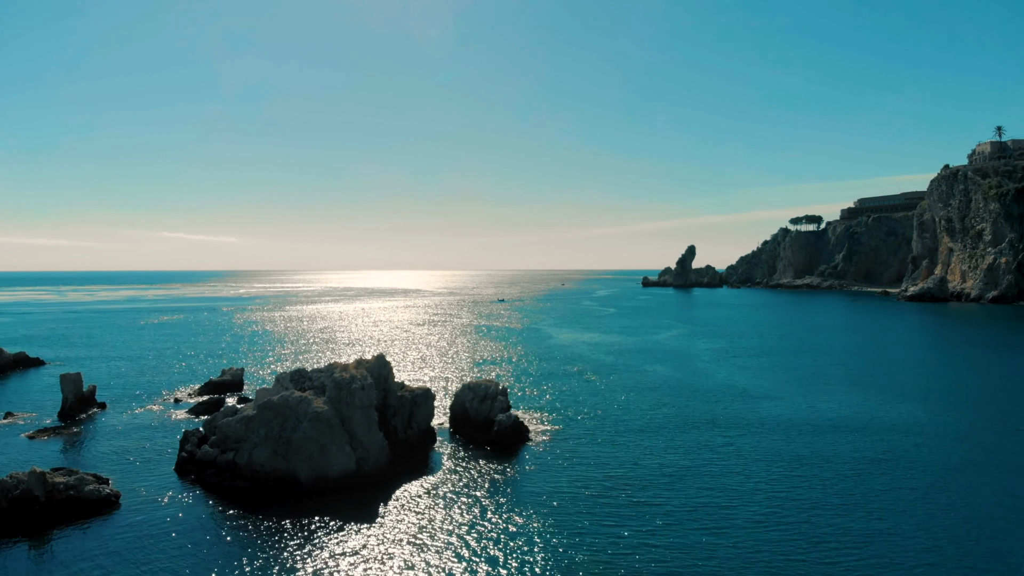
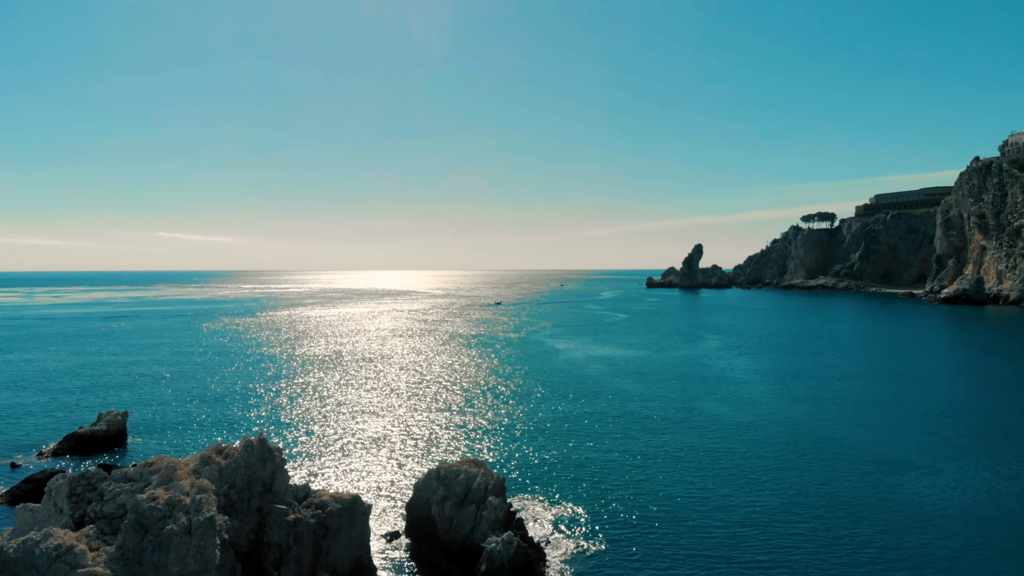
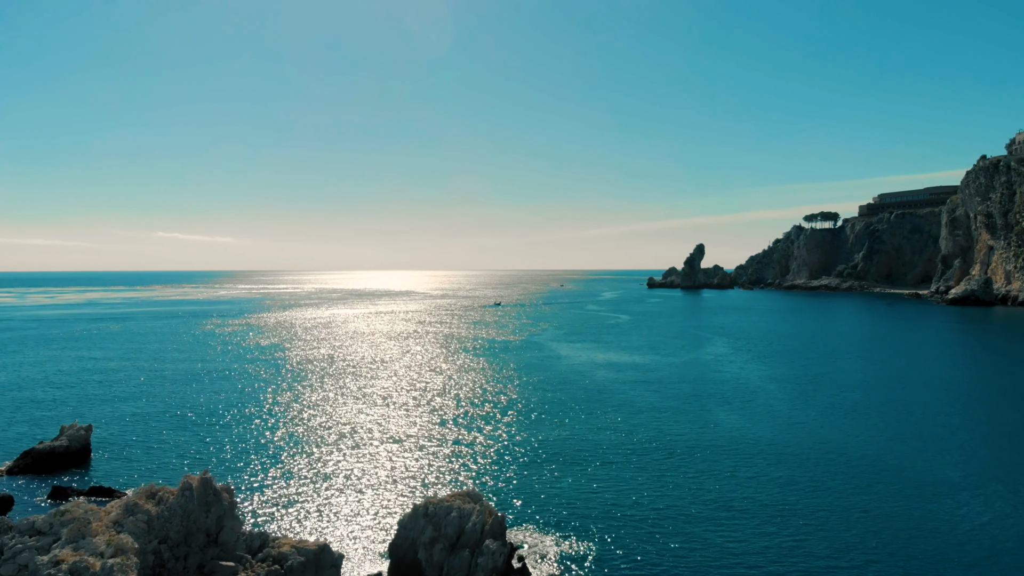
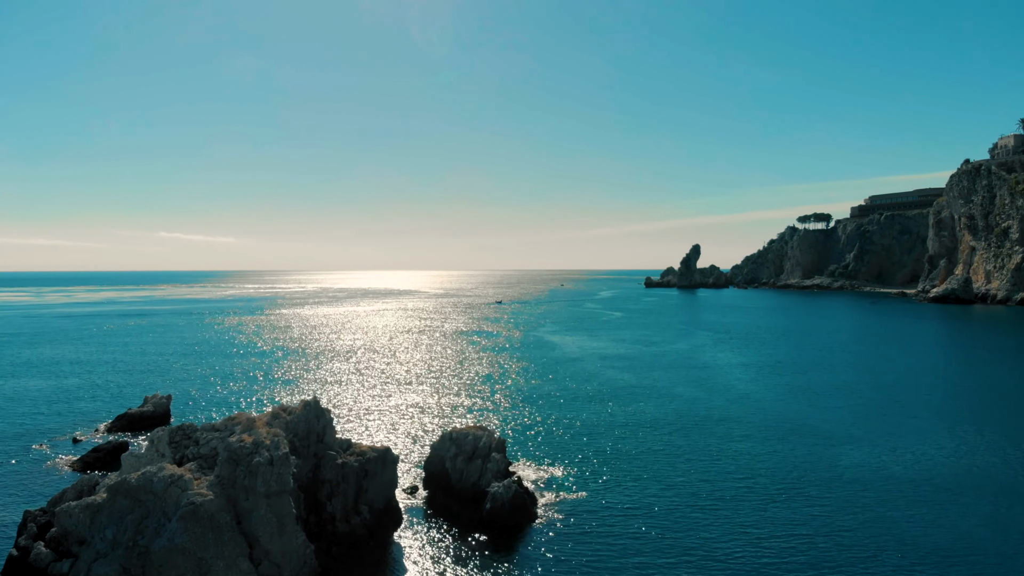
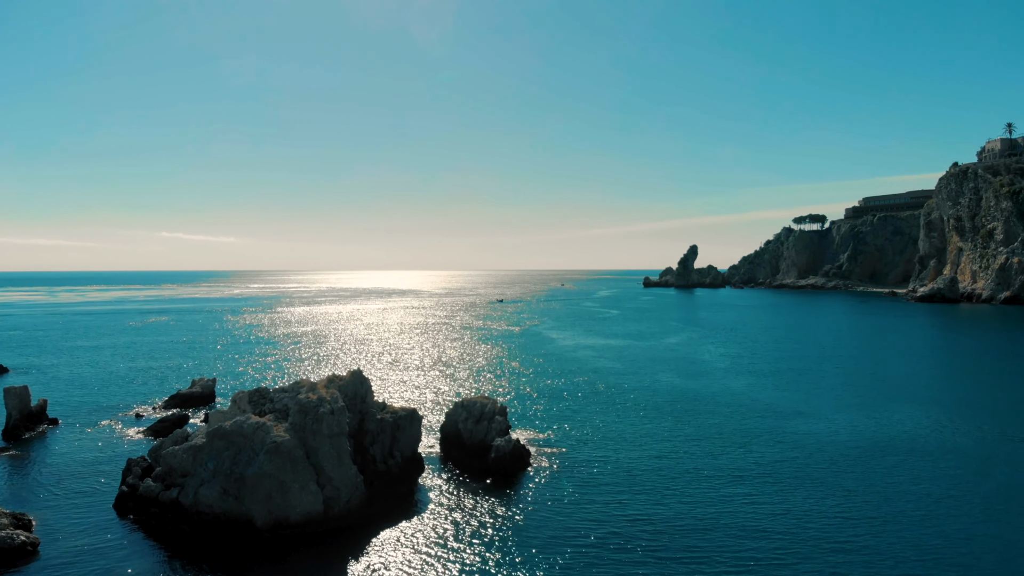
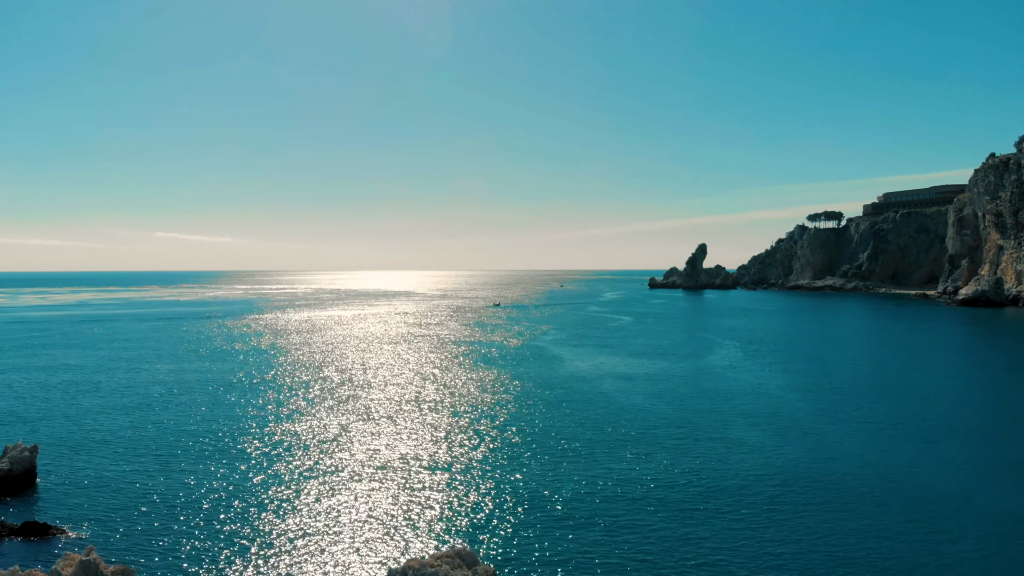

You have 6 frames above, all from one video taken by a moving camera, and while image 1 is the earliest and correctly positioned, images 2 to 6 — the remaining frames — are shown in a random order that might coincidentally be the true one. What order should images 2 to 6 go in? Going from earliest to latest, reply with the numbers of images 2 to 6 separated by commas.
5, 4, 2, 3, 6
